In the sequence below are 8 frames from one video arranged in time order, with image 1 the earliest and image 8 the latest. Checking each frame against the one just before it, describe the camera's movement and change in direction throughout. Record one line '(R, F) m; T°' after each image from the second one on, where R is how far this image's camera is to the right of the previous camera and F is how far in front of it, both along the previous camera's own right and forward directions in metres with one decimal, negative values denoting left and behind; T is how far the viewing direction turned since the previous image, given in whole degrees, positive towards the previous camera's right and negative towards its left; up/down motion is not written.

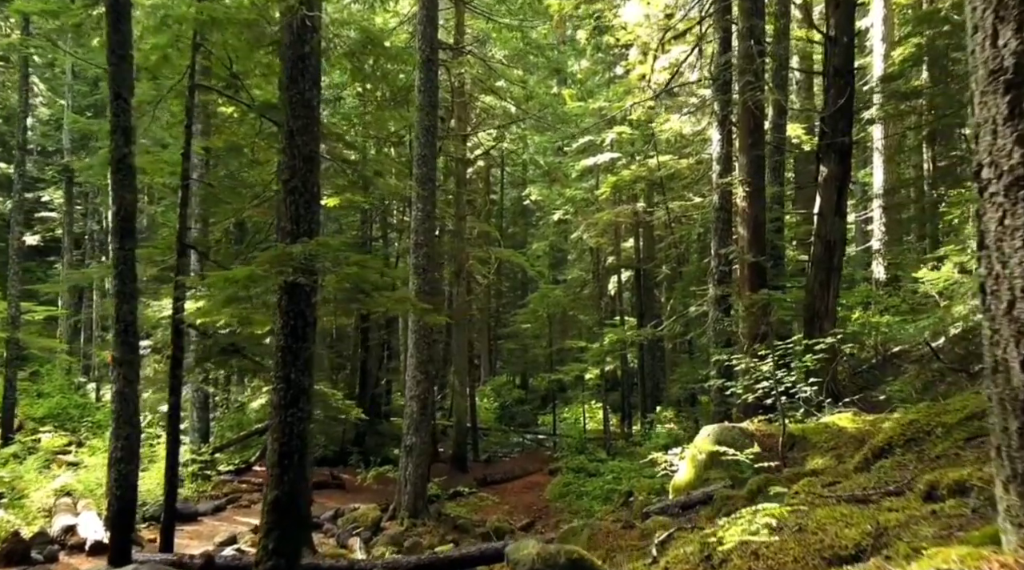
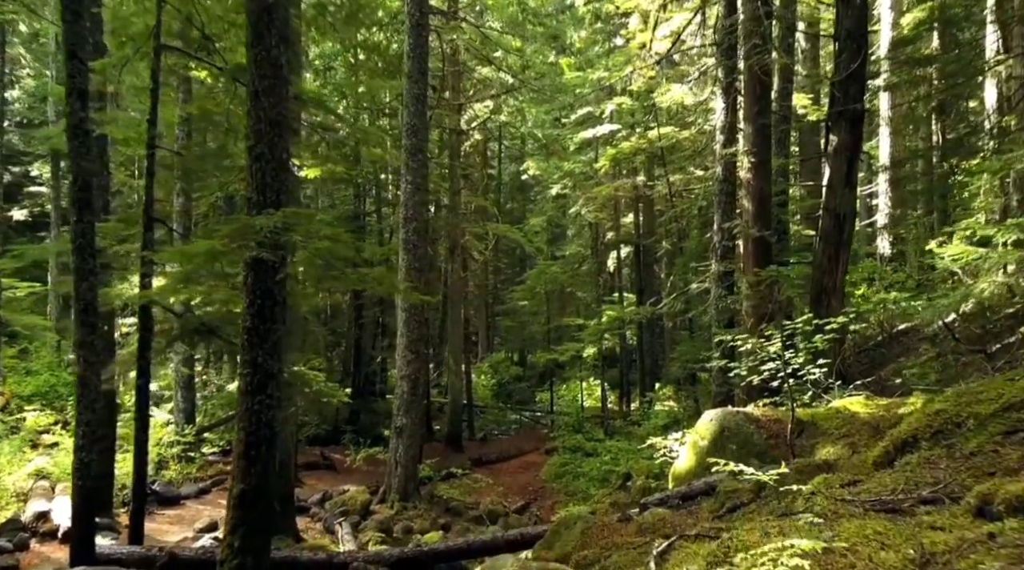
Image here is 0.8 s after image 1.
(+0.1, +0.6) m; 0°
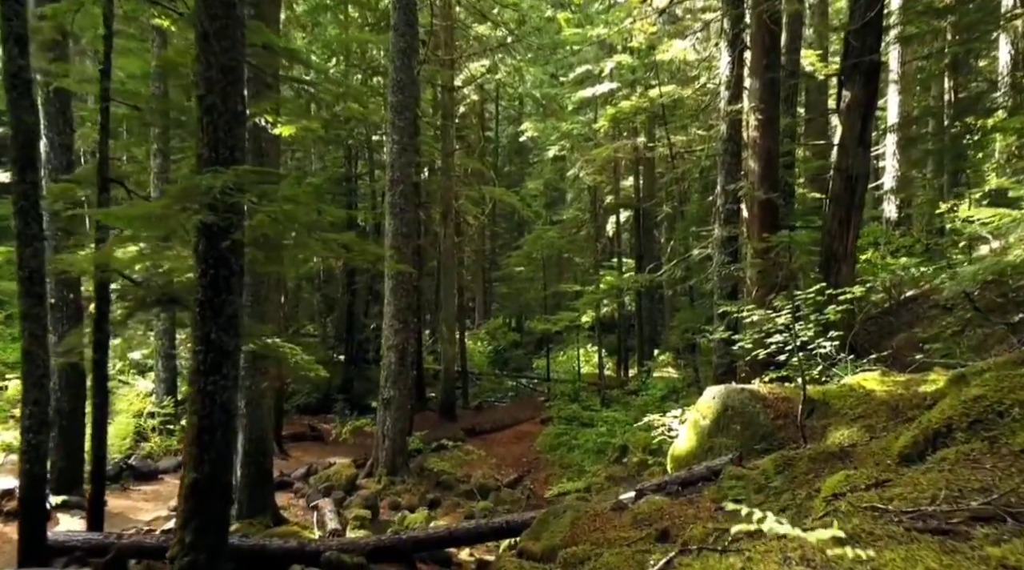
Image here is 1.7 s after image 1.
(+0.1, +0.8) m; 0°
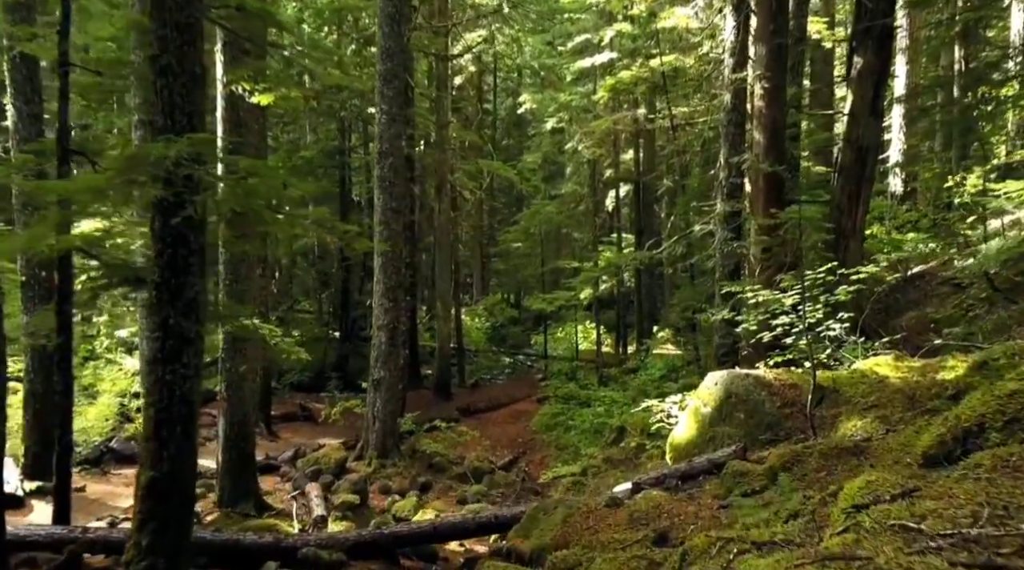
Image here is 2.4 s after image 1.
(+0.1, +0.6) m; 0°
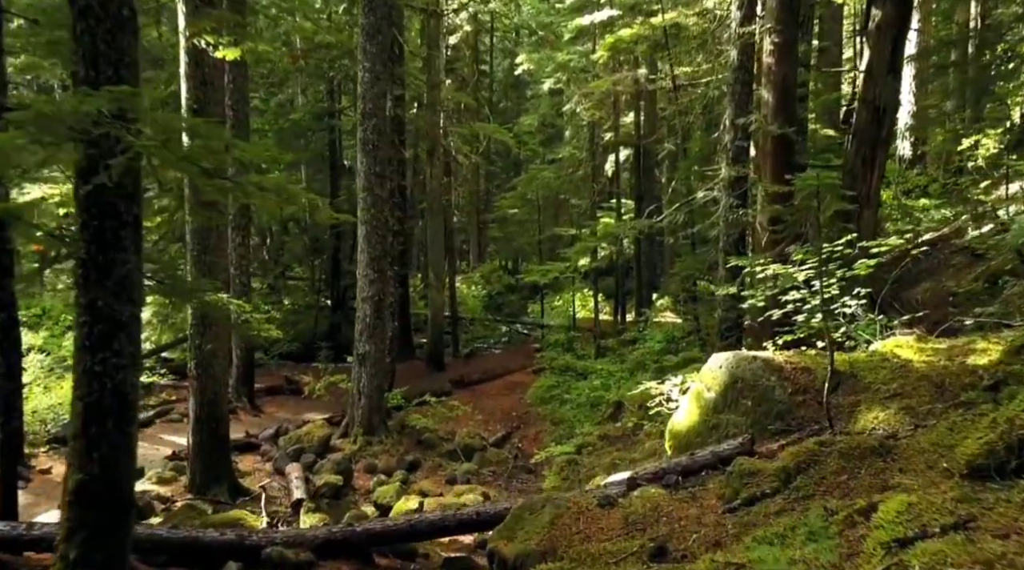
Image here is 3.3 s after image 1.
(+0.1, +0.8) m; 0°
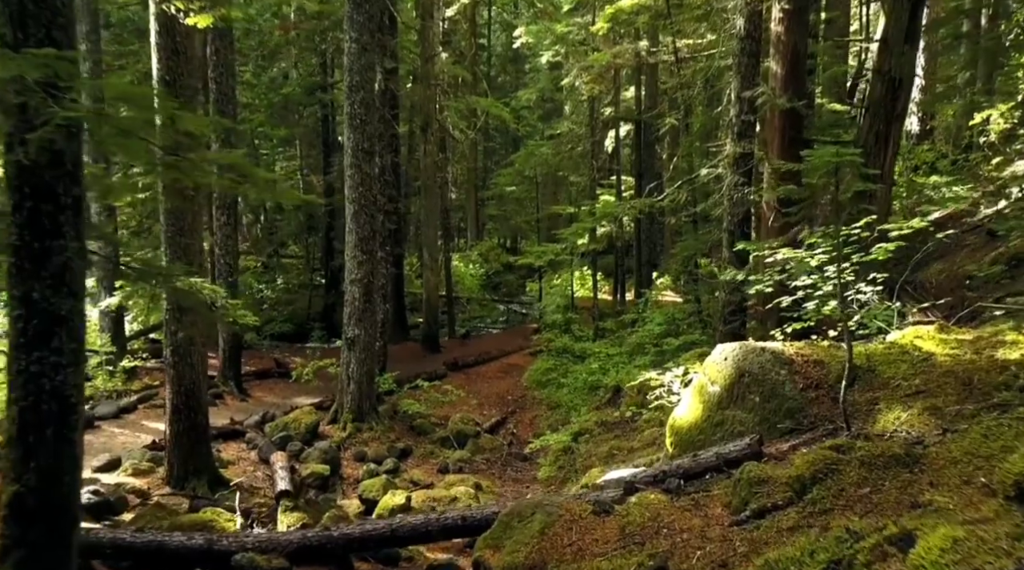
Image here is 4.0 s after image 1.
(+0.1, +0.6) m; 0°
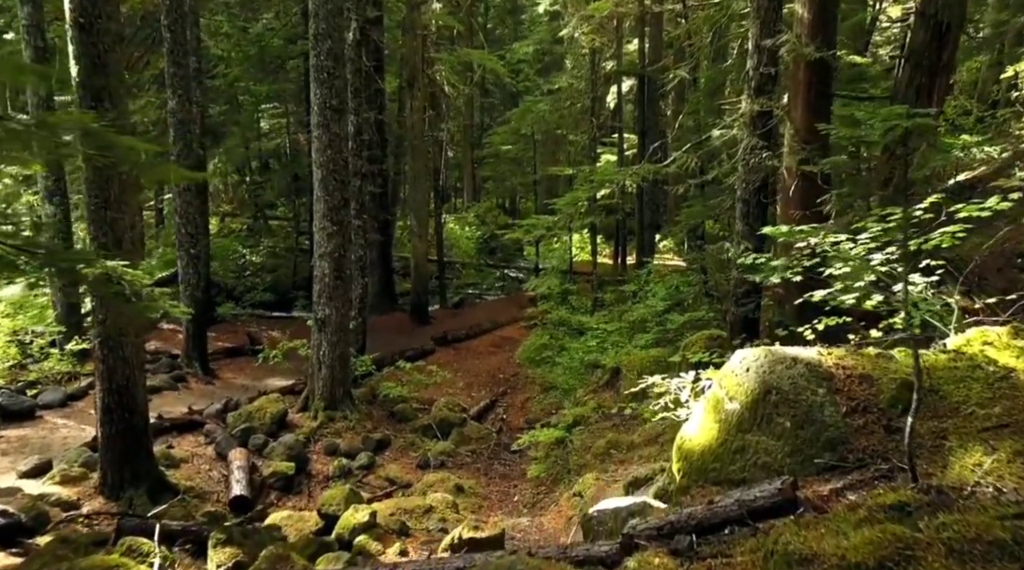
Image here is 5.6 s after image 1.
(+0.2, +1.4) m; 0°
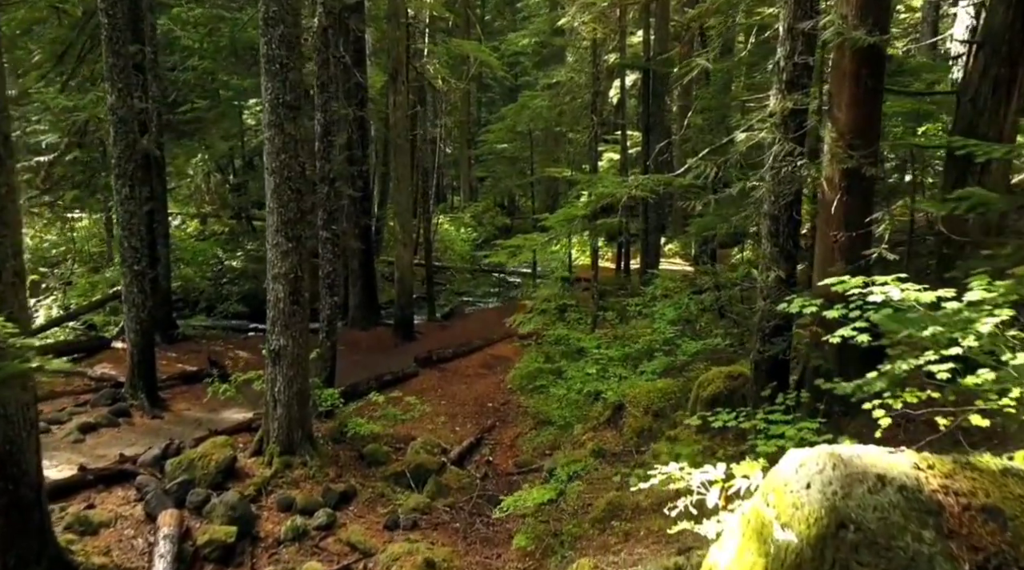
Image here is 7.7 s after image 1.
(+0.2, +1.8) m; 0°
